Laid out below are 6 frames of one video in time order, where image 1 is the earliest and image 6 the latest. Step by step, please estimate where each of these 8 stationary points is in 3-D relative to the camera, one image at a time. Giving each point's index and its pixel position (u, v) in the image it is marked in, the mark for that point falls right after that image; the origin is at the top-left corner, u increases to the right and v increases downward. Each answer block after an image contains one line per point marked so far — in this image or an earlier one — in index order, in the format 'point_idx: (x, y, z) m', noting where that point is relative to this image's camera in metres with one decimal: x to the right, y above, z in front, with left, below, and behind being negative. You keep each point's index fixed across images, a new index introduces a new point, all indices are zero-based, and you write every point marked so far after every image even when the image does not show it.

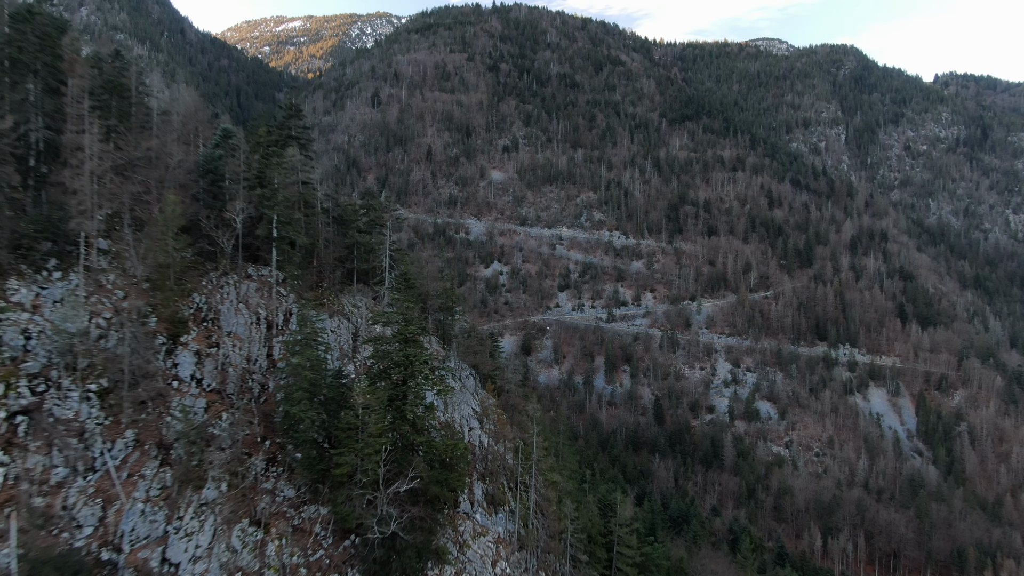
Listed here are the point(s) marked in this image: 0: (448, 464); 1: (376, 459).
0: (-1.6, -4.7, +12.9) m
1: (-3.1, -3.9, +11.0) m
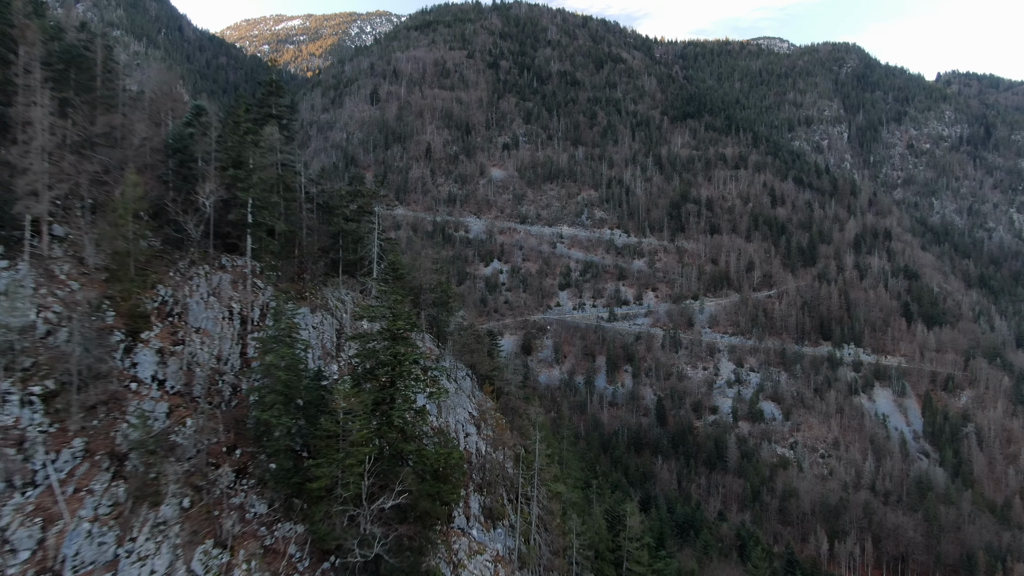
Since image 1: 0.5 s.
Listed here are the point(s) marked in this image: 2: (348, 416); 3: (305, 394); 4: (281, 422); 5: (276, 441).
0: (-1.6, -4.5, +11.6) m
1: (-3.1, -3.7, +9.7) m
2: (-3.5, -2.8, +10.3) m
3: (-4.6, -2.4, +10.7) m
4: (-4.8, -2.7, +9.9) m
5: (-5.1, -3.3, +10.1) m
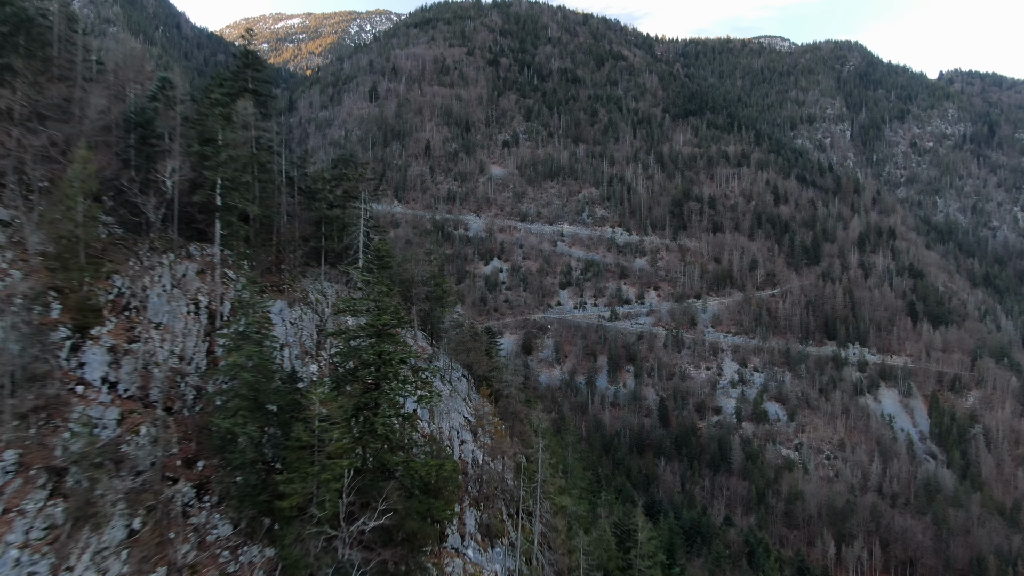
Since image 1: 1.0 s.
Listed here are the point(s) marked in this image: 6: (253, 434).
0: (-1.6, -4.3, +10.3) m
1: (-3.1, -3.5, +8.4) m
2: (-3.5, -2.6, +9.0) m
3: (-4.6, -2.2, +9.4) m
4: (-4.8, -2.5, +8.6) m
5: (-5.1, -3.1, +8.9) m
6: (-4.7, -2.6, +8.7) m
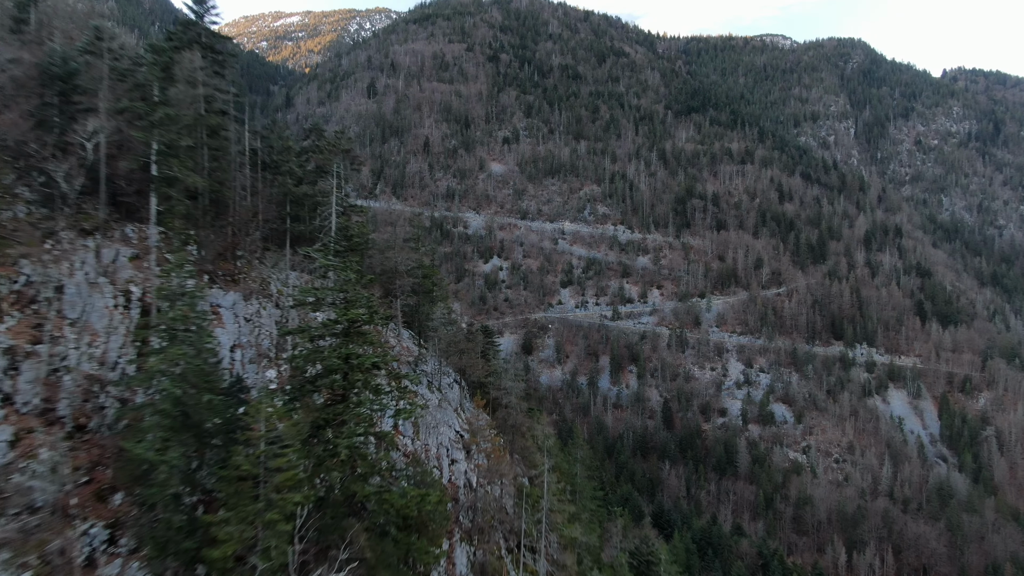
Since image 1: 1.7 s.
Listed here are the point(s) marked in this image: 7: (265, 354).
0: (-1.6, -4.1, +8.3) m
1: (-3.1, -3.3, +6.4) m
2: (-3.5, -2.3, +7.1) m
3: (-4.6, -1.9, +7.4) m
4: (-4.8, -2.3, +6.6) m
5: (-5.1, -2.9, +6.9) m
6: (-4.7, -2.4, +6.8) m
7: (-5.4, -1.4, +10.3) m
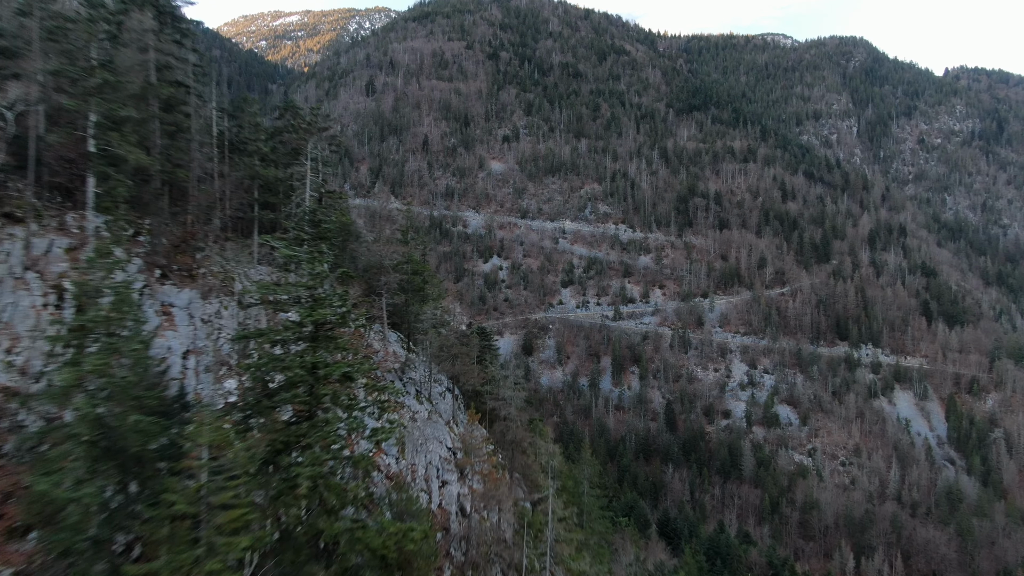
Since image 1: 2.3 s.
0: (-1.6, -4.0, +7.0) m
1: (-3.1, -3.2, +5.1) m
2: (-3.5, -2.3, +5.8) m
3: (-4.6, -1.9, +6.1) m
4: (-4.8, -2.2, +5.3) m
5: (-5.1, -2.8, +5.6) m
6: (-4.7, -2.4, +5.5) m
7: (-5.4, -1.4, +9.0) m
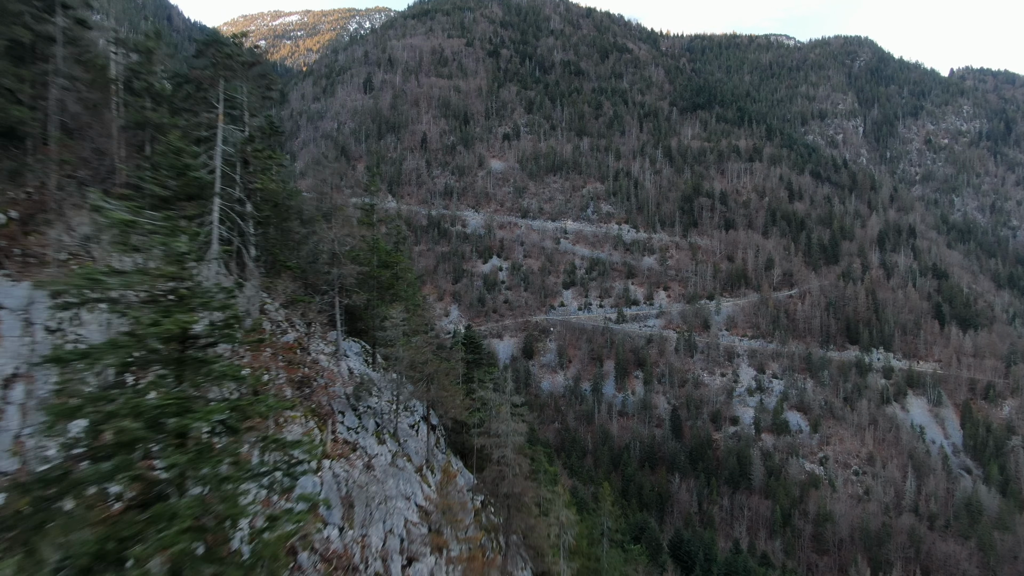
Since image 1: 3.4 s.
0: (-1.7, -3.9, +4.4) m
1: (-3.2, -3.1, +2.5) m
2: (-3.6, -2.2, +3.1) m
3: (-4.7, -1.8, +3.4) m
4: (-4.9, -2.2, +2.7) m
5: (-5.1, -2.7, +2.9) m
6: (-4.8, -2.3, +2.8) m
7: (-5.4, -1.3, +6.3) m
